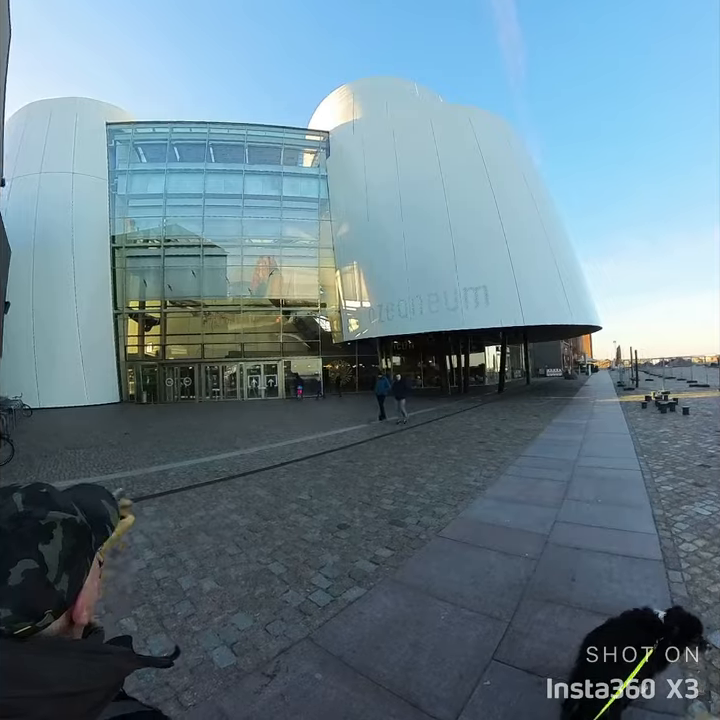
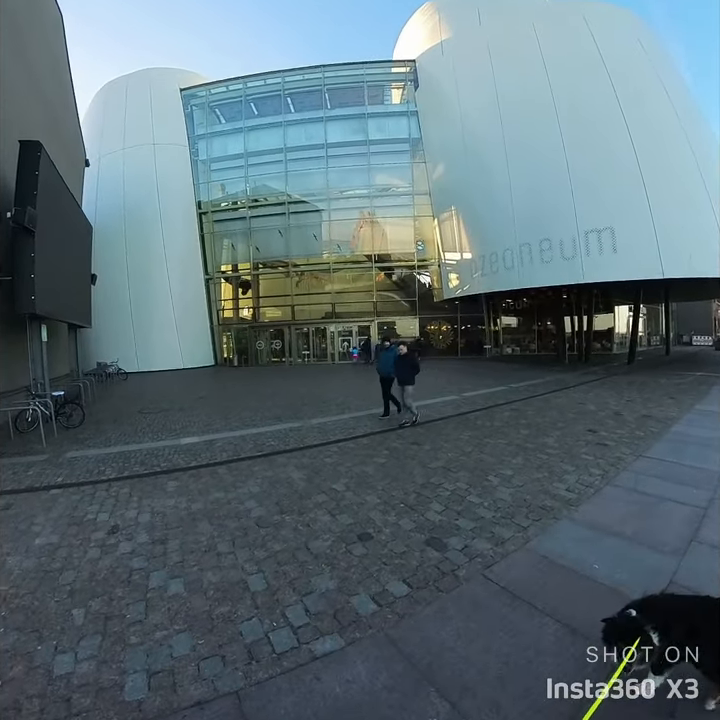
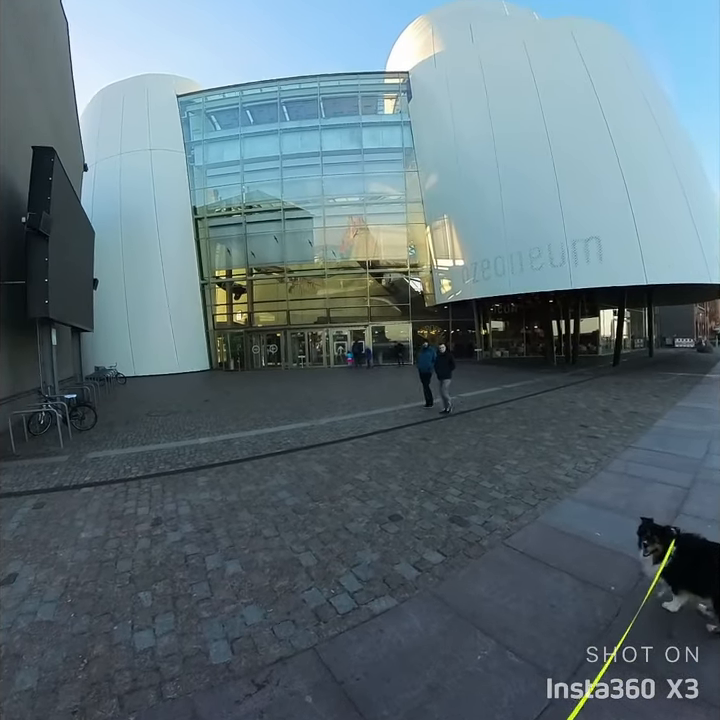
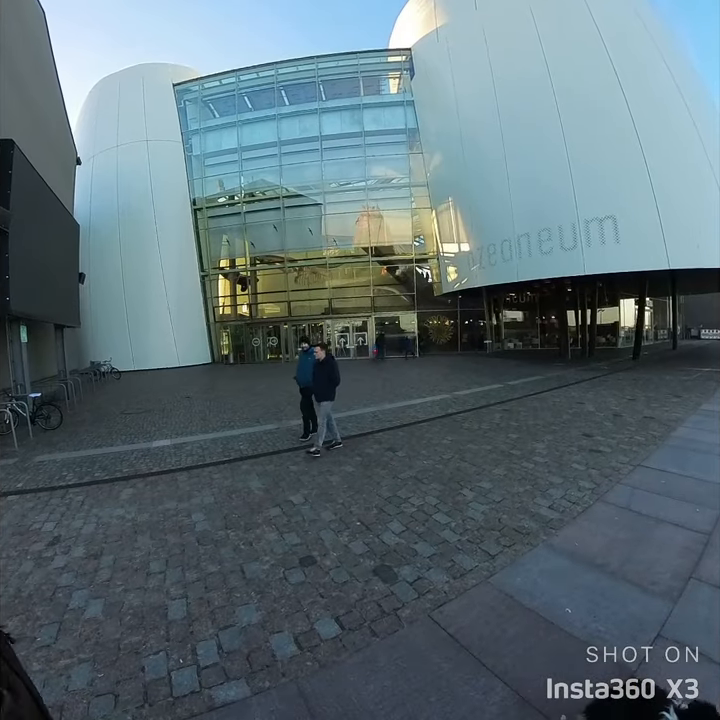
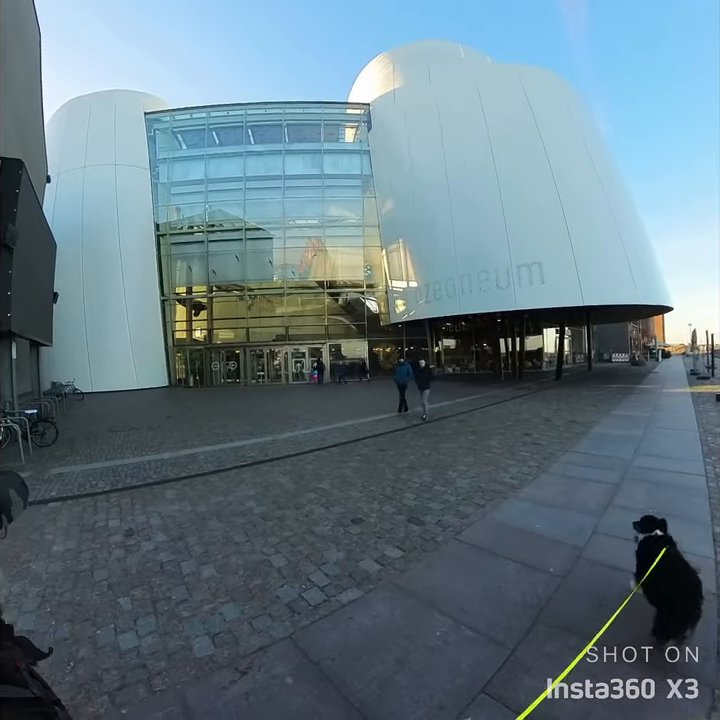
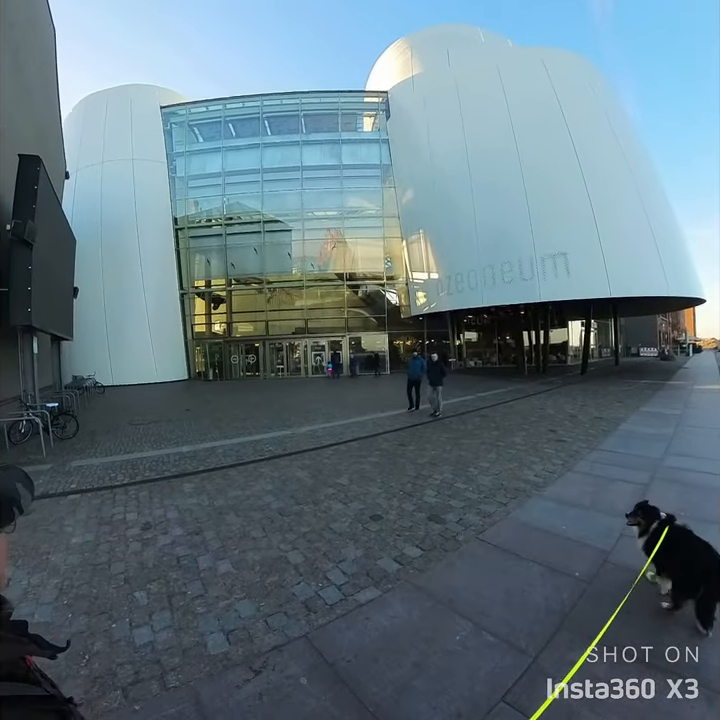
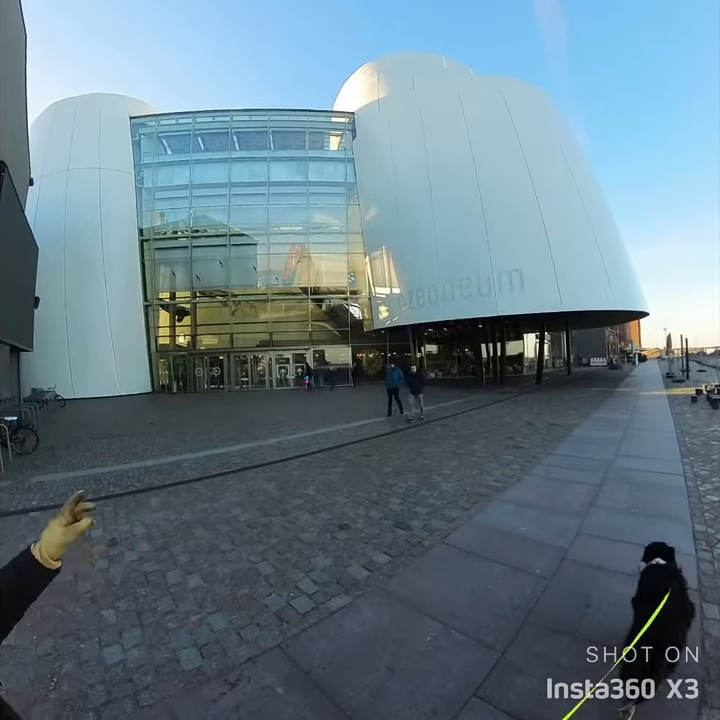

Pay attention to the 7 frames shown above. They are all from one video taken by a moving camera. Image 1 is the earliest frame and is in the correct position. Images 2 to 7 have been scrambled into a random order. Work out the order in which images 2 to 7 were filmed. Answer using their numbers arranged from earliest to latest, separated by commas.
7, 5, 6, 3, 2, 4
